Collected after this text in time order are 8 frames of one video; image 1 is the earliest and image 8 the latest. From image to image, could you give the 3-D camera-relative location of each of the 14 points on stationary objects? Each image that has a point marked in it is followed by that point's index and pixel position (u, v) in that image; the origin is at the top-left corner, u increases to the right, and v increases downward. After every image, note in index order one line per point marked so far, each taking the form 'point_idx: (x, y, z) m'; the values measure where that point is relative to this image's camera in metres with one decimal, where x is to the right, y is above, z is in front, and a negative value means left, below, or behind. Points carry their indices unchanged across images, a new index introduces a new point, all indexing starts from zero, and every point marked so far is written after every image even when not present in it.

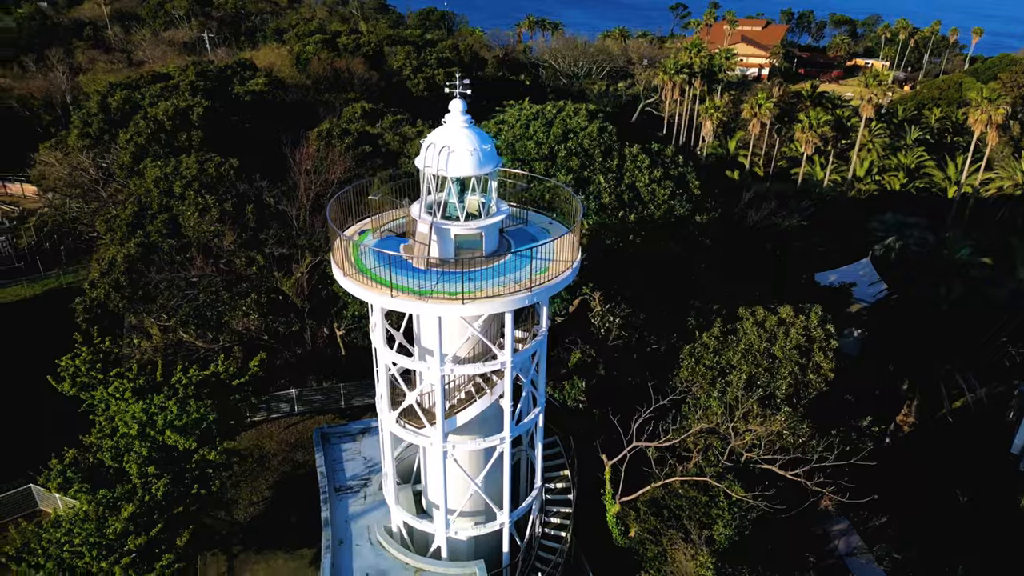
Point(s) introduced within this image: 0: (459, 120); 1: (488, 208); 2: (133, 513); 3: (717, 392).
0: (-1.1, +3.5, +15.4) m
1: (-0.7, +1.8, +16.3) m
2: (-9.2, -5.5, +17.8) m
3: (+5.4, -2.7, +19.2) m
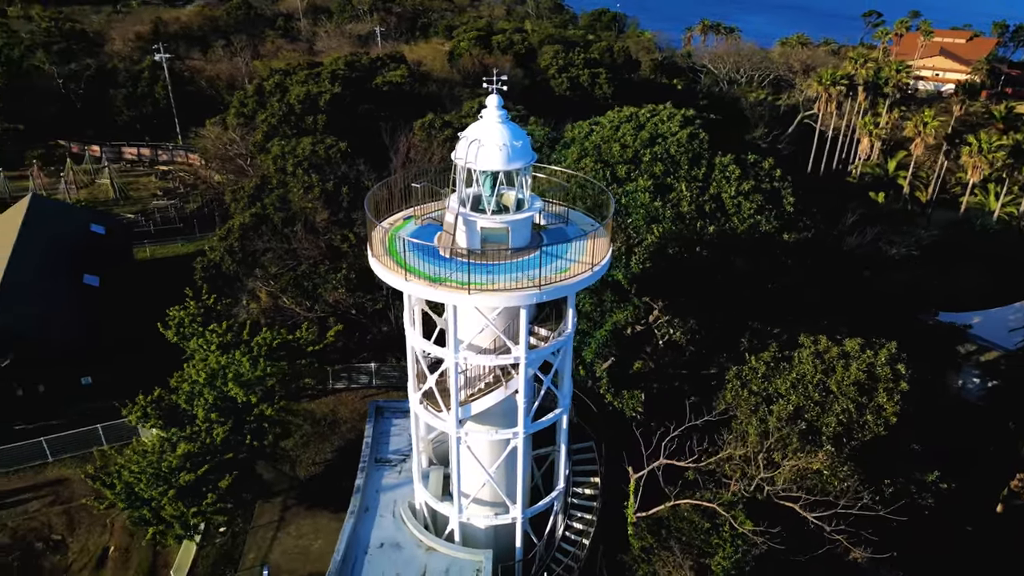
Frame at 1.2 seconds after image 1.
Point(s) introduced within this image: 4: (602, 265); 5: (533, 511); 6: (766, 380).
0: (-0.4, +3.7, +15.7) m
1: (+0.1, +1.9, +16.5) m
2: (-8.7, -4.4, +19.8) m
3: (+6.1, -3.3, +18.2) m
4: (+1.7, +0.4, +16.2) m
5: (+0.4, -5.7, +18.8) m
6: (+6.5, -2.4, +18.9) m
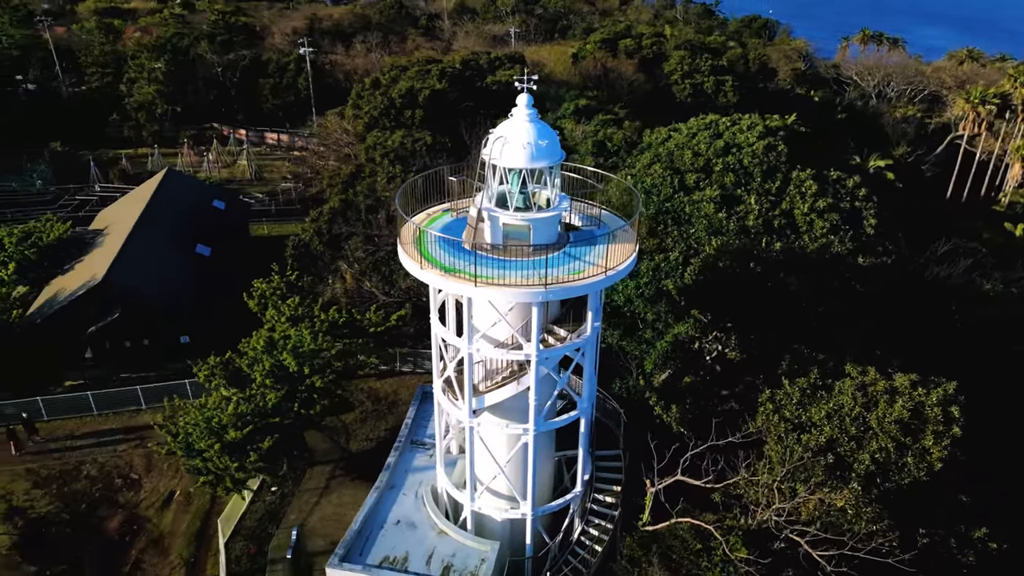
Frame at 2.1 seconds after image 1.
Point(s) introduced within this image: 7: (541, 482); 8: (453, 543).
0: (+0.2, +3.8, +15.9) m
1: (+0.6, +1.9, +16.6) m
2: (-7.9, -3.6, +21.5) m
3: (+6.4, -3.7, +17.3) m
4: (+2.1, +0.4, +16.1) m
5: (+0.7, -5.7, +18.8) m
6: (+7.0, -2.9, +17.8) m
7: (+0.7, -5.1, +19.3) m
8: (-1.6, -6.6, +18.8) m
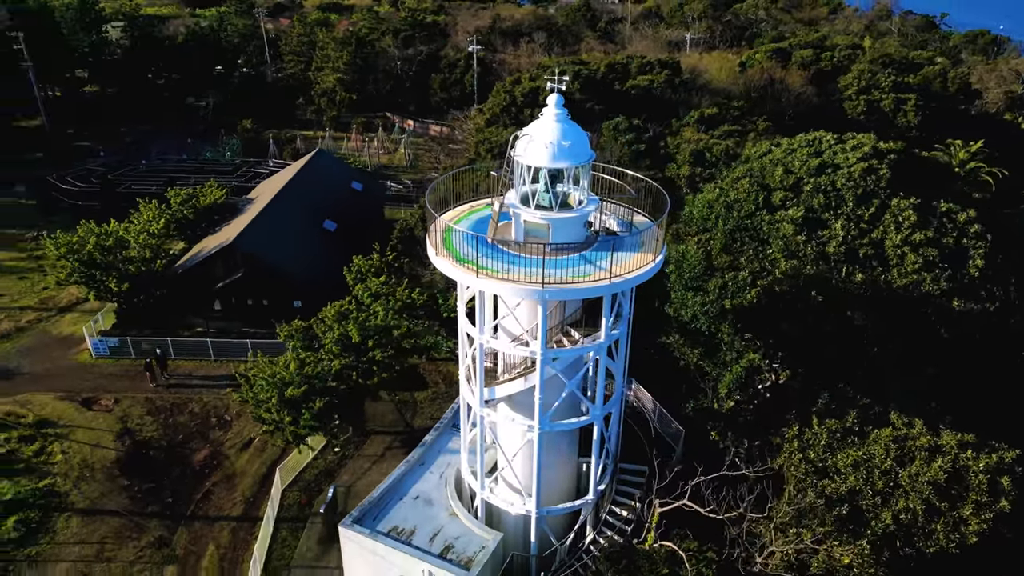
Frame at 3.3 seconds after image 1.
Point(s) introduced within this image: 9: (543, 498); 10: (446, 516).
0: (+0.8, +3.8, +16.1) m
1: (+1.2, +1.9, +16.7) m
2: (-6.6, -2.7, +23.4) m
3: (+6.2, -4.4, +16.0) m
4: (+2.3, +0.2, +15.8) m
5: (+0.9, -5.7, +18.9) m
6: (+7.1, -3.7, +16.4) m
7: (+1.1, -5.1, +19.3) m
8: (-1.4, -6.3, +19.3) m
9: (+0.8, -5.5, +19.5) m
10: (-1.7, -6.1, +19.8) m
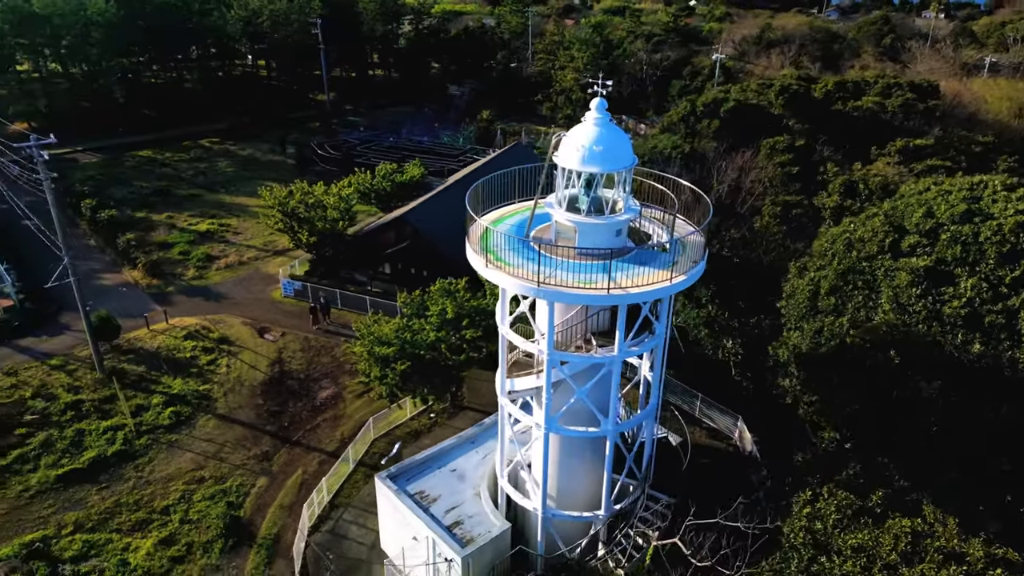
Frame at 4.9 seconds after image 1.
0: (+1.7, +3.7, +16.0) m
1: (+1.9, +1.7, +16.5) m
2: (-3.9, -1.7, +25.5) m
3: (+5.3, -5.3, +14.3) m
4: (+2.4, -0.1, +15.4) m
5: (+1.1, -5.8, +18.8) m
6: (+6.4, -4.7, +14.4) m
7: (+1.5, -5.2, +19.2) m
8: (-1.0, -6.0, +20.1) m
9: (+1.3, -5.6, +19.4) m
10: (-1.1, -5.8, +20.6) m
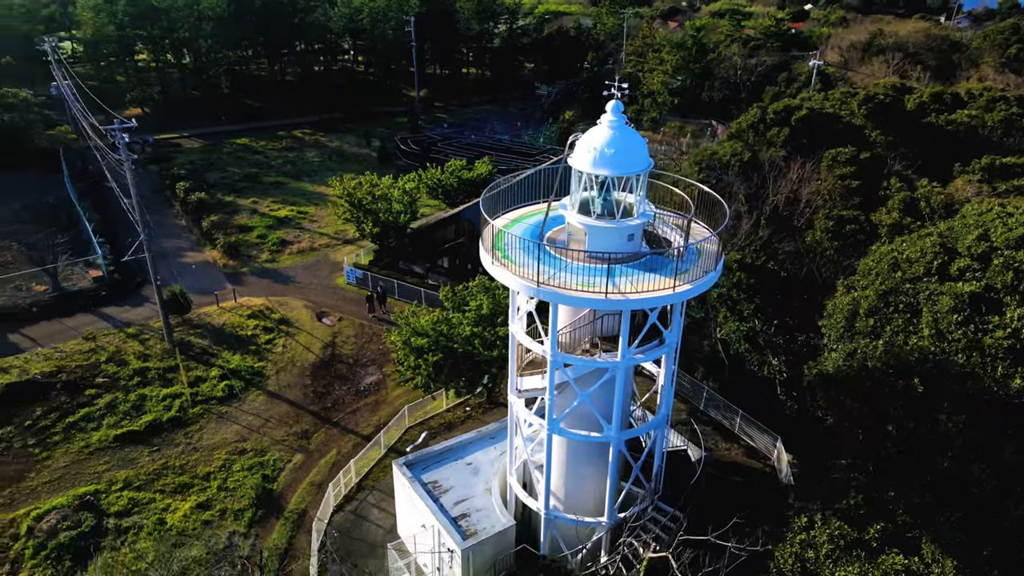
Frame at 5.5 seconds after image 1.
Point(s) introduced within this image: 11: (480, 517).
0: (+2.0, +3.6, +15.9) m
1: (+2.2, +1.6, +16.3) m
2: (-2.7, -1.5, +26.0) m
3: (+4.8, -5.6, +13.8) m
4: (+2.4, -0.2, +15.2) m
5: (+1.2, -5.8, +18.8) m
6: (+6.0, -5.1, +13.8) m
7: (+1.7, -5.3, +19.1) m
8: (-0.8, -5.9, +20.3) m
9: (+1.4, -5.7, +19.3) m
10: (-0.8, -5.7, +20.8) m
11: (-0.9, -6.2, +19.8) m
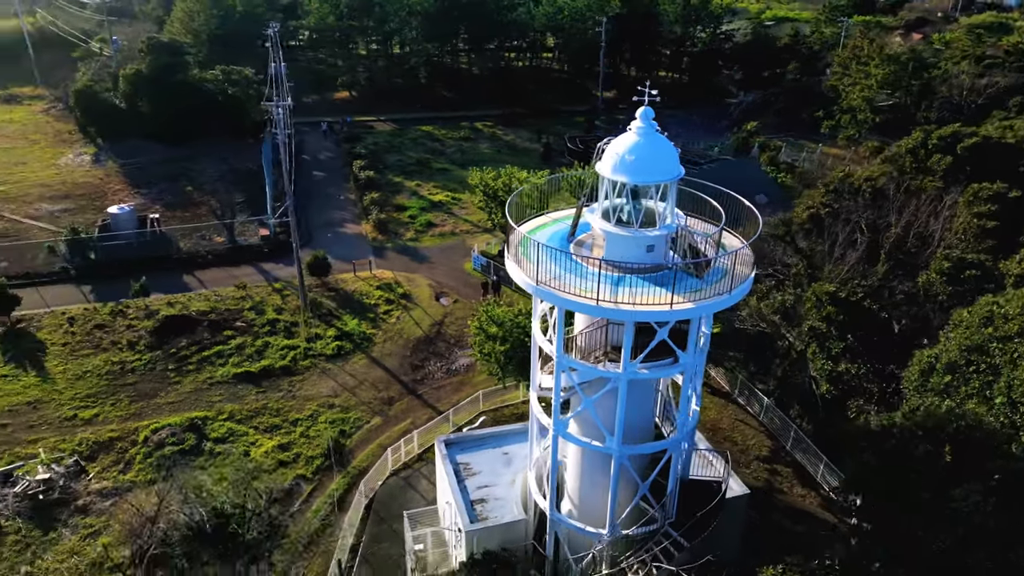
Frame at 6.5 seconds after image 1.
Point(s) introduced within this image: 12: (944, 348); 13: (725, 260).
0: (+2.6, +3.4, +15.6) m
1: (+2.6, +1.4, +16.0) m
2: (0.0, -1.2, +26.7) m
3: (+3.5, -6.0, +13.0) m
4: (+2.3, -0.4, +14.8) m
5: (+1.3, -5.9, +18.8) m
6: (+4.7, -5.7, +12.6) m
7: (+1.9, -5.4, +18.9) m
8: (-0.2, -5.7, +20.7) m
9: (+1.7, -5.8, +19.2) m
10: (-0.1, -5.5, +21.2) m
11: (-0.4, -6.0, +20.3) m
12: (+10.6, -1.4, +18.0) m
13: (+4.3, +0.5, +14.8) m
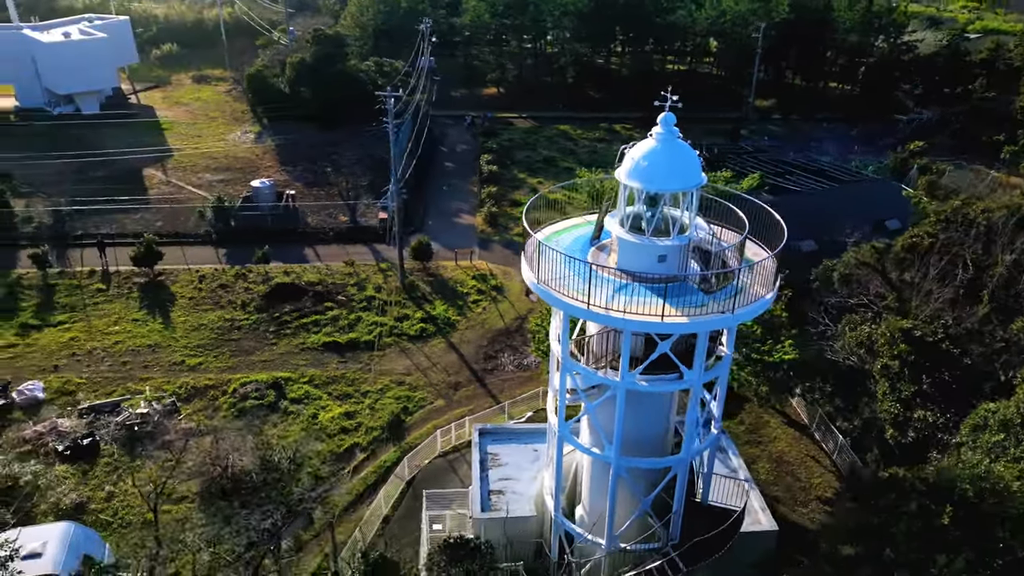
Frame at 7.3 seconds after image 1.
0: (+3.0, +3.2, +15.2) m
1: (+2.9, +1.2, +15.6) m
2: (+2.3, -1.2, +26.6) m
3: (+2.4, -6.2, +12.6) m
4: (+2.1, -0.6, +14.6) m
5: (+1.4, -6.0, +18.7) m
6: (+3.4, -6.0, +12.0) m
7: (+2.0, -5.6, +18.7) m
8: (+0.3, -5.7, +20.9) m
9: (+1.9, -5.9, +19.1) m
10: (+0.6, -5.5, +21.3) m
11: (0.0, -5.9, +20.5) m
12: (+10.7, -2.5, +16.0) m
13: (+4.2, +0.2, +14.1) m
